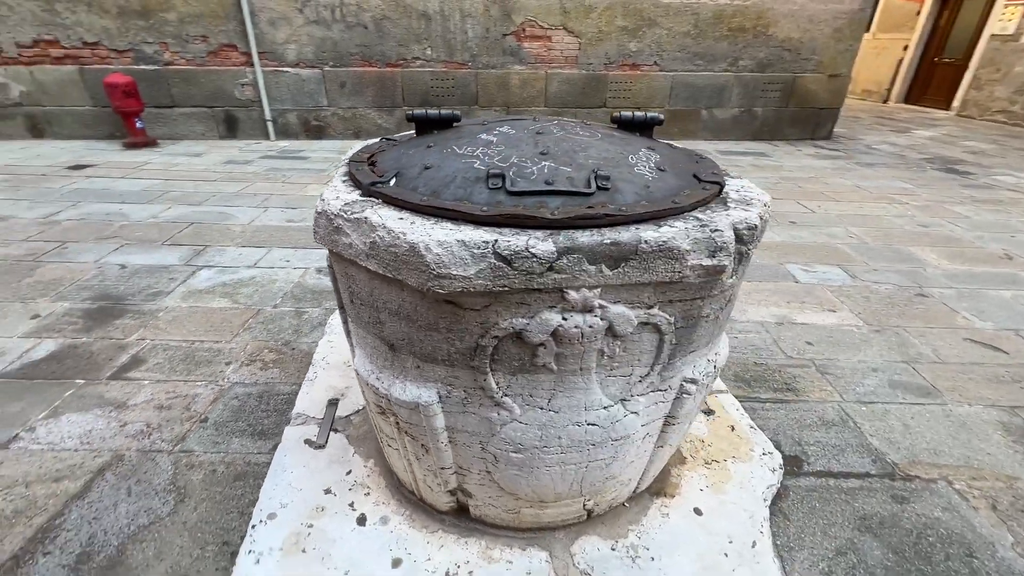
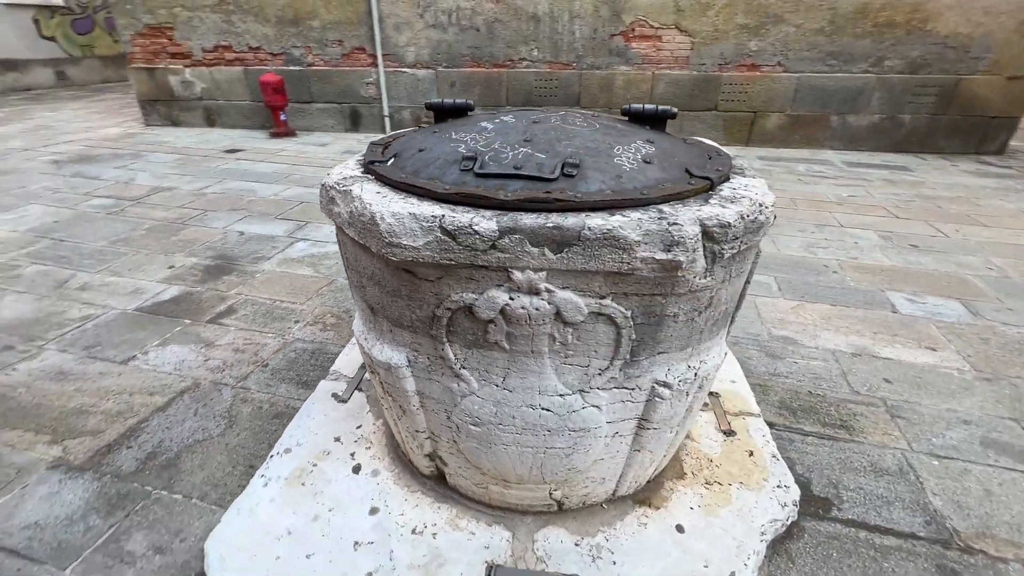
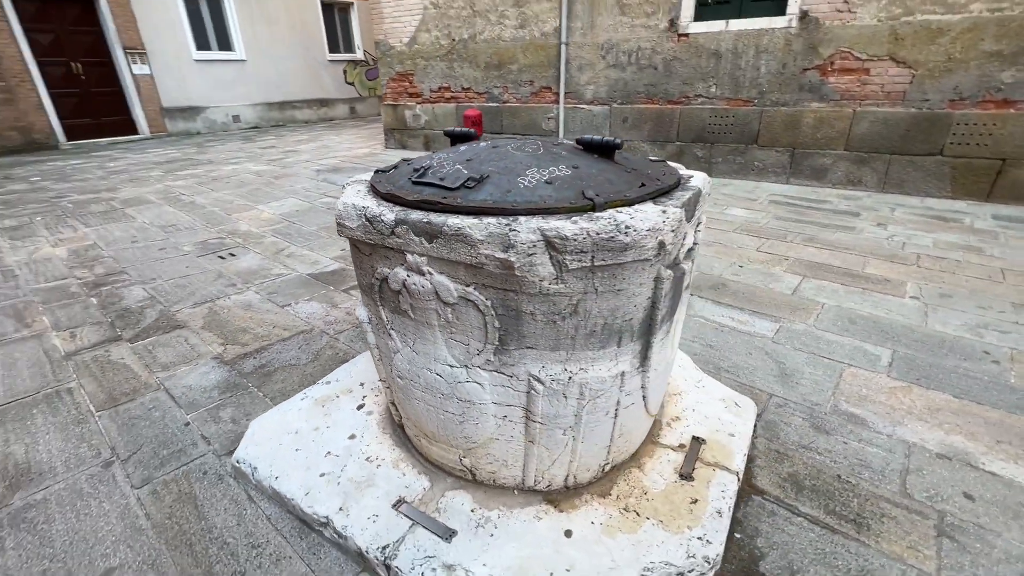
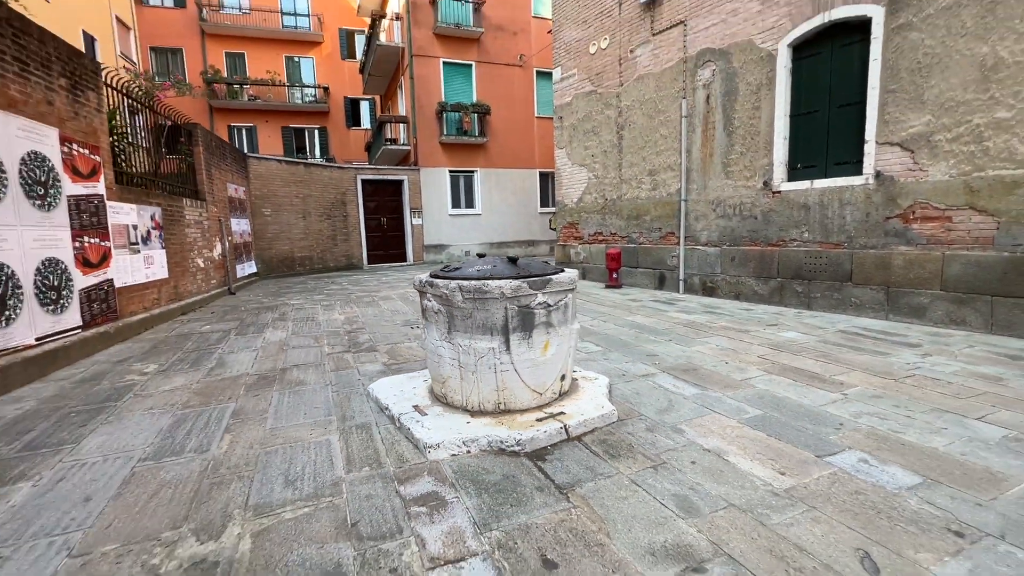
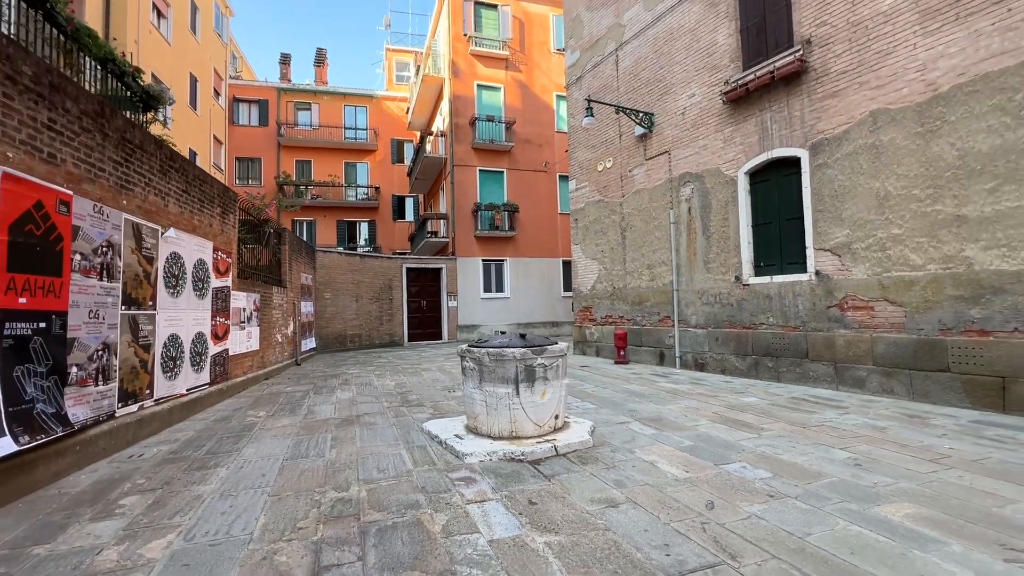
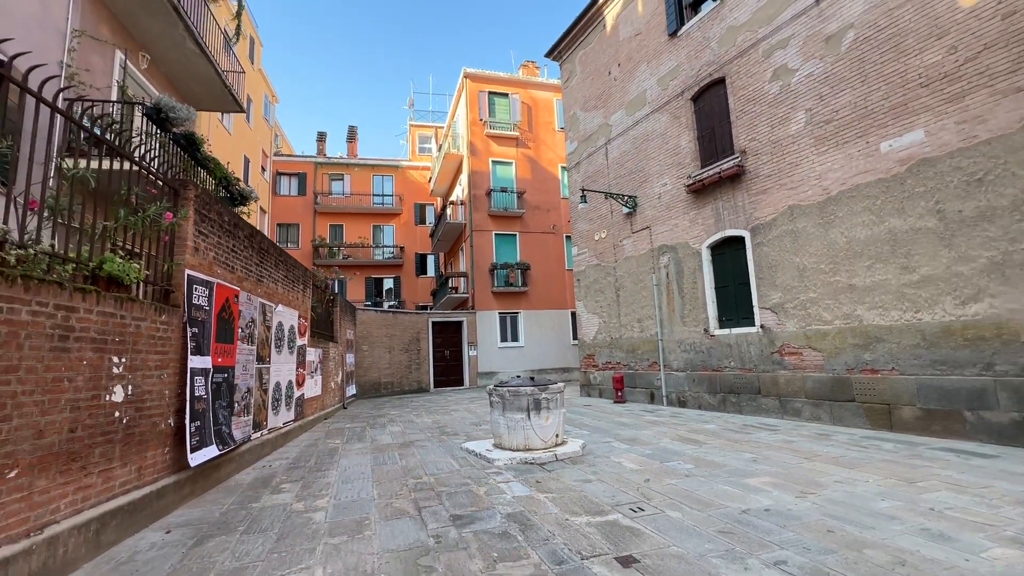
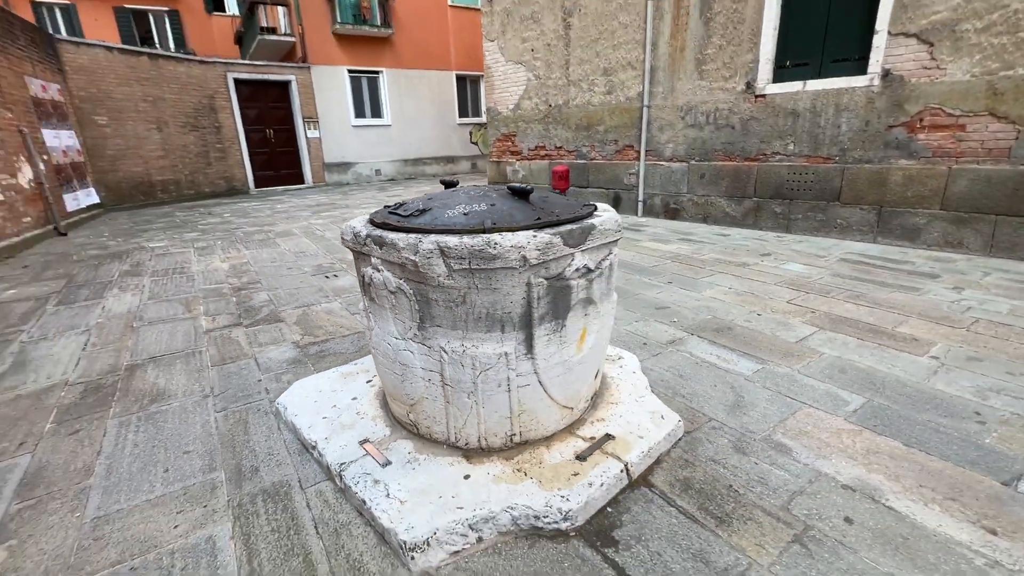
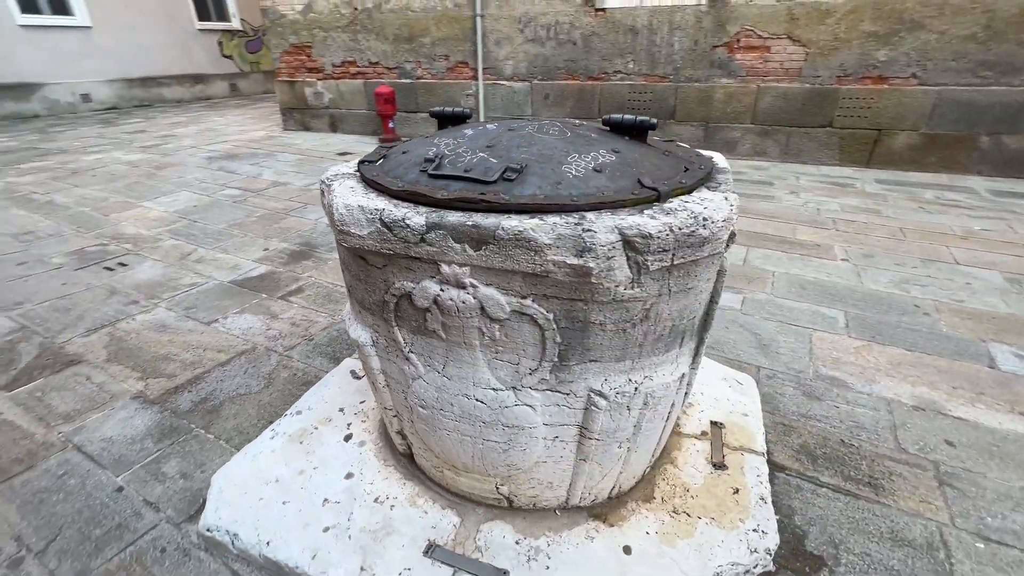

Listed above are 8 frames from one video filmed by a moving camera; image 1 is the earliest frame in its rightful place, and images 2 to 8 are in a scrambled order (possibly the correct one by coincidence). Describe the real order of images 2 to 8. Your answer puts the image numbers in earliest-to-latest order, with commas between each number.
2, 8, 3, 7, 4, 5, 6
